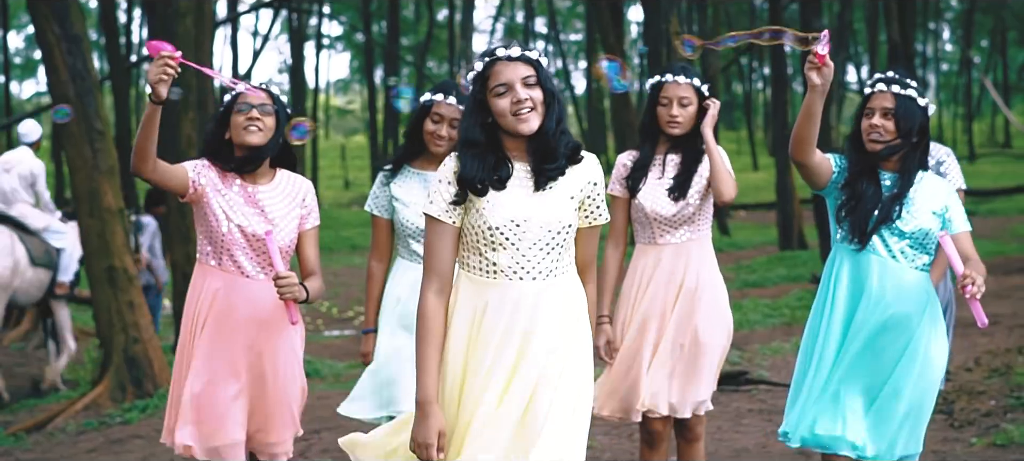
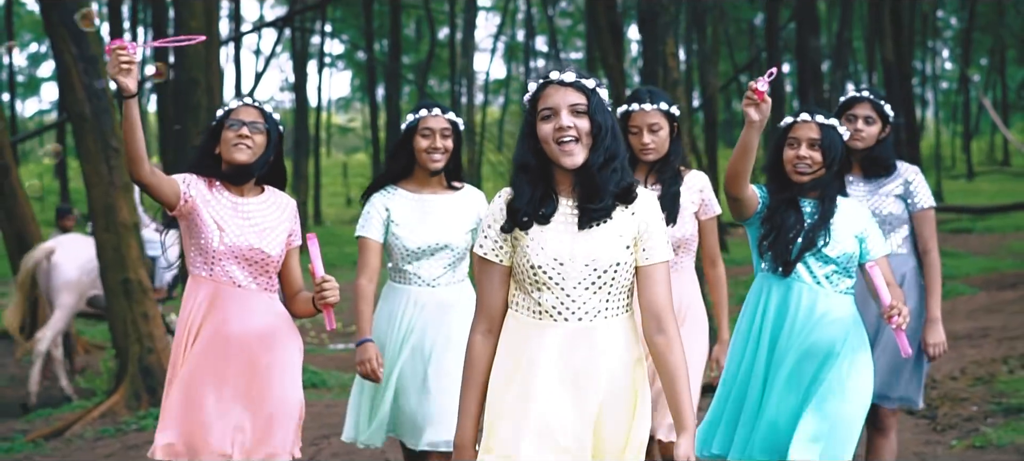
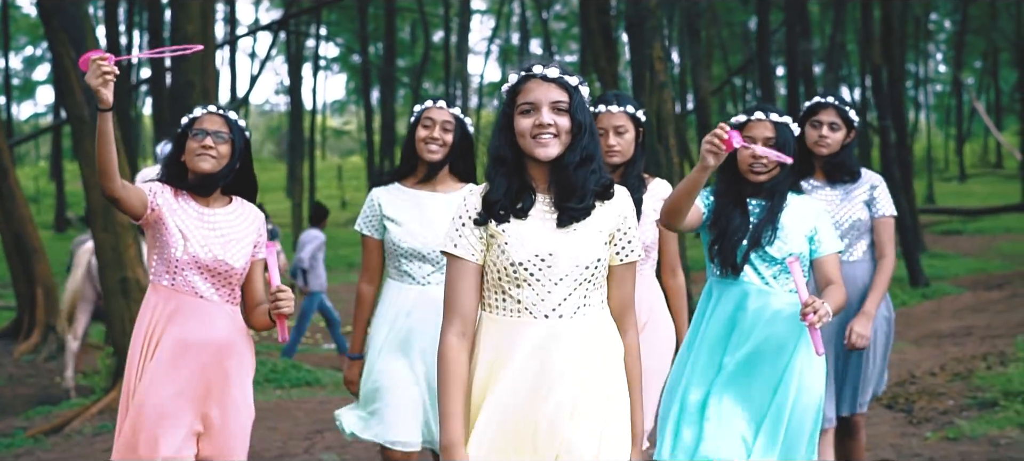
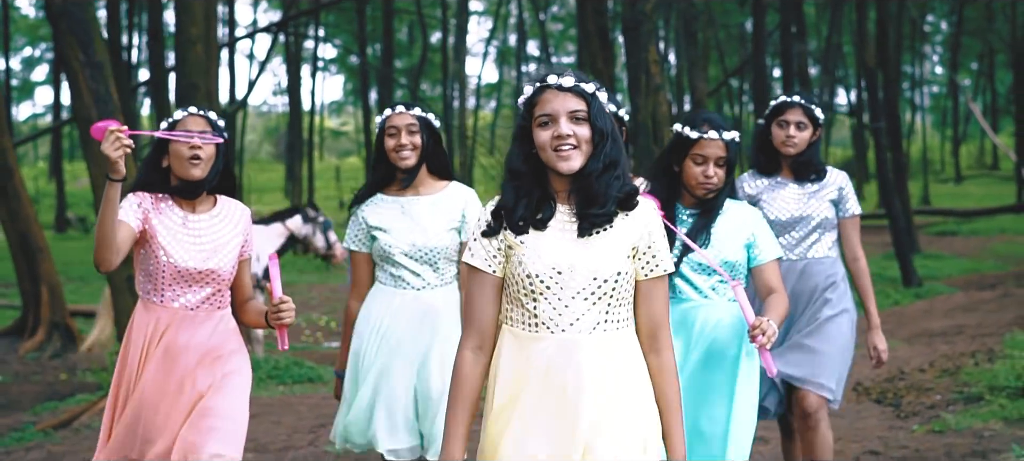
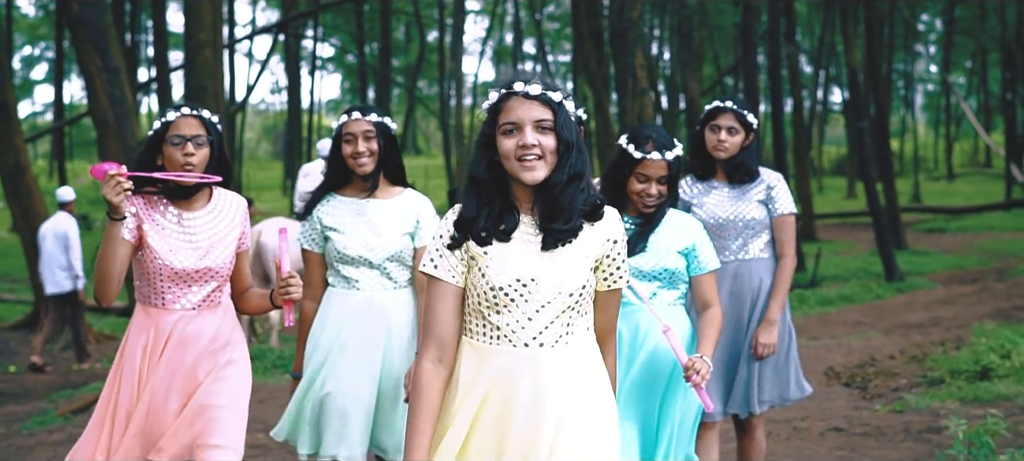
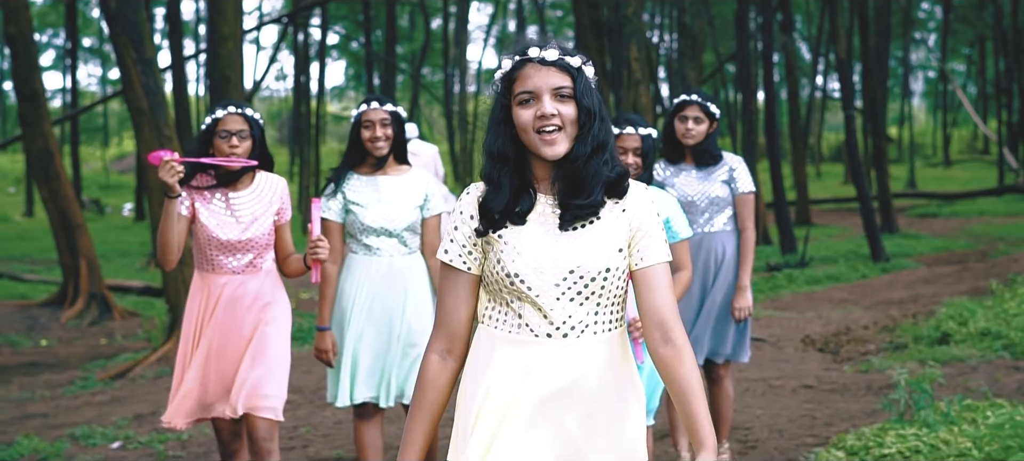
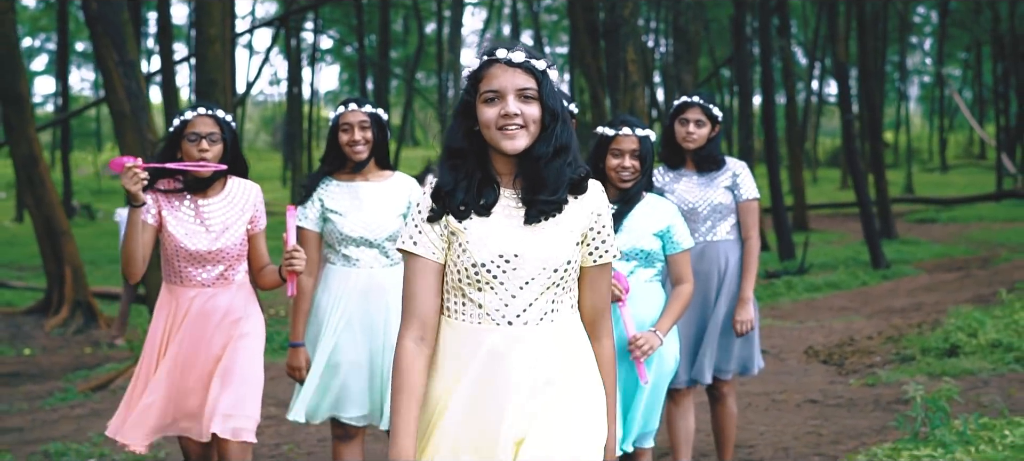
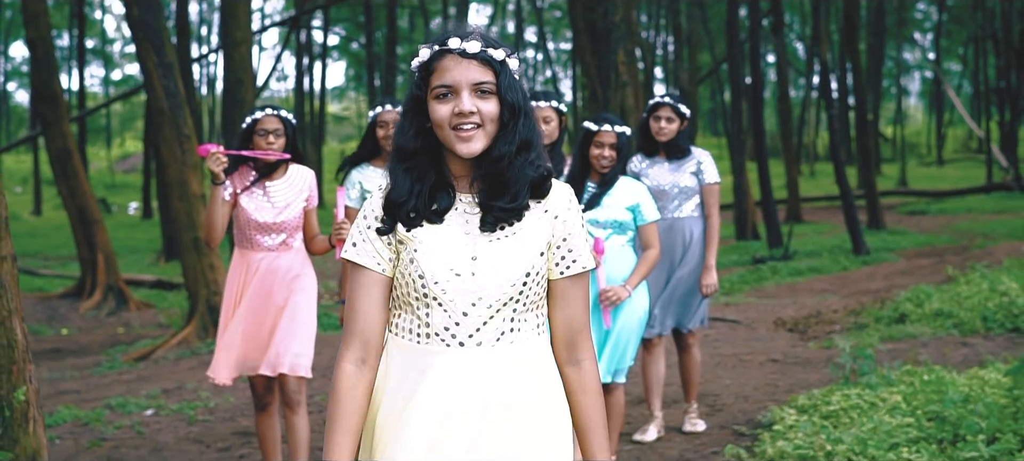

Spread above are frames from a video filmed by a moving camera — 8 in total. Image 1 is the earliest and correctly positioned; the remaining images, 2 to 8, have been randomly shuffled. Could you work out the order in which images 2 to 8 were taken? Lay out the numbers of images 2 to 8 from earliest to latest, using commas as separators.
2, 3, 4, 5, 7, 6, 8
